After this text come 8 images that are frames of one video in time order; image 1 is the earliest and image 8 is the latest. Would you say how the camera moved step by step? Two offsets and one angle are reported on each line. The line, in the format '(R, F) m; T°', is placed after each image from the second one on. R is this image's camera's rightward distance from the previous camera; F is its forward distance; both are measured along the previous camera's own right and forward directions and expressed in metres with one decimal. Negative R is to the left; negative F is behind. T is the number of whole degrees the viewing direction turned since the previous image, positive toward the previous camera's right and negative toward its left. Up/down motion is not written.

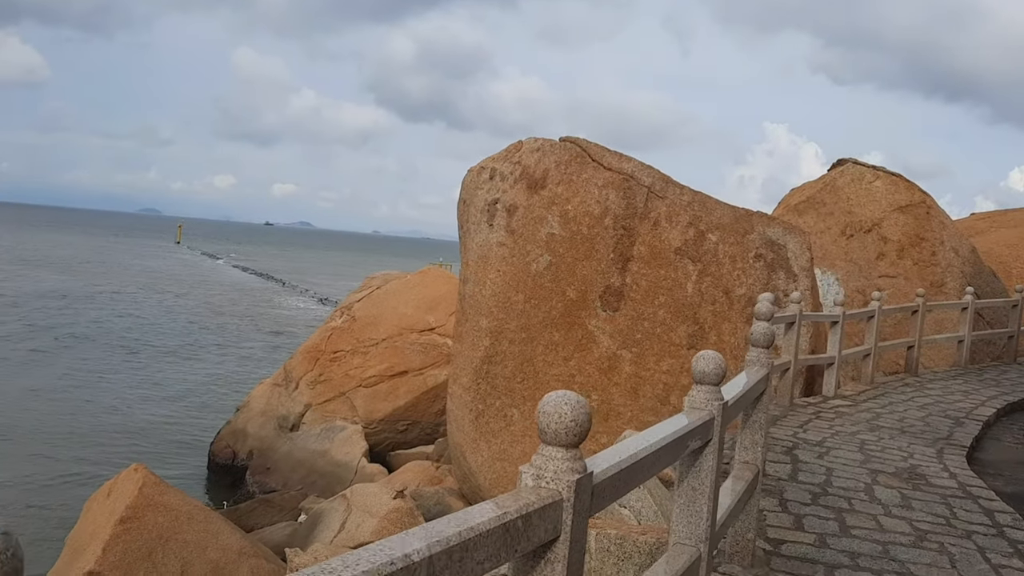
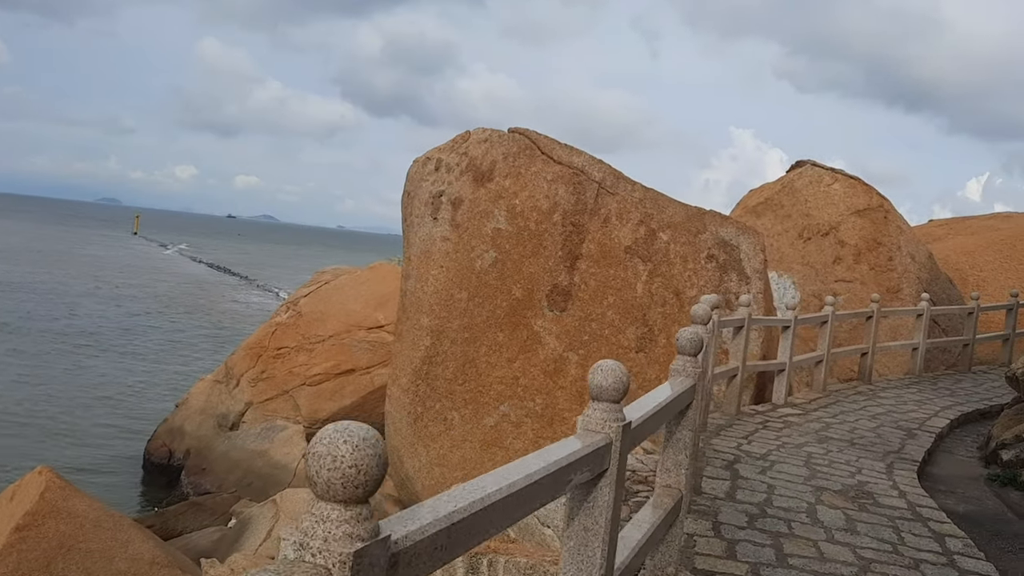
(+0.3, +0.5) m; +2°
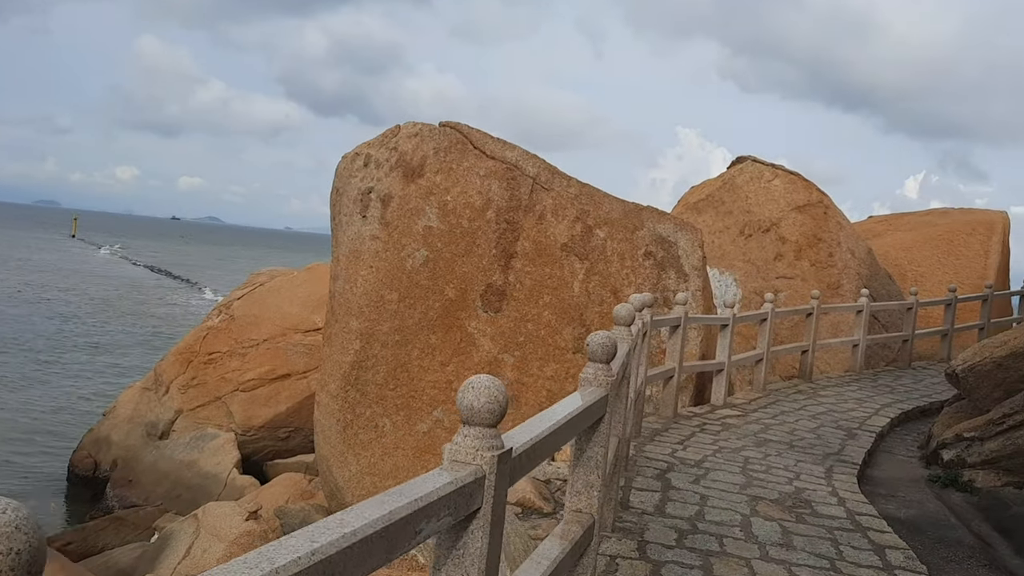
(+0.2, +0.4) m; +3°
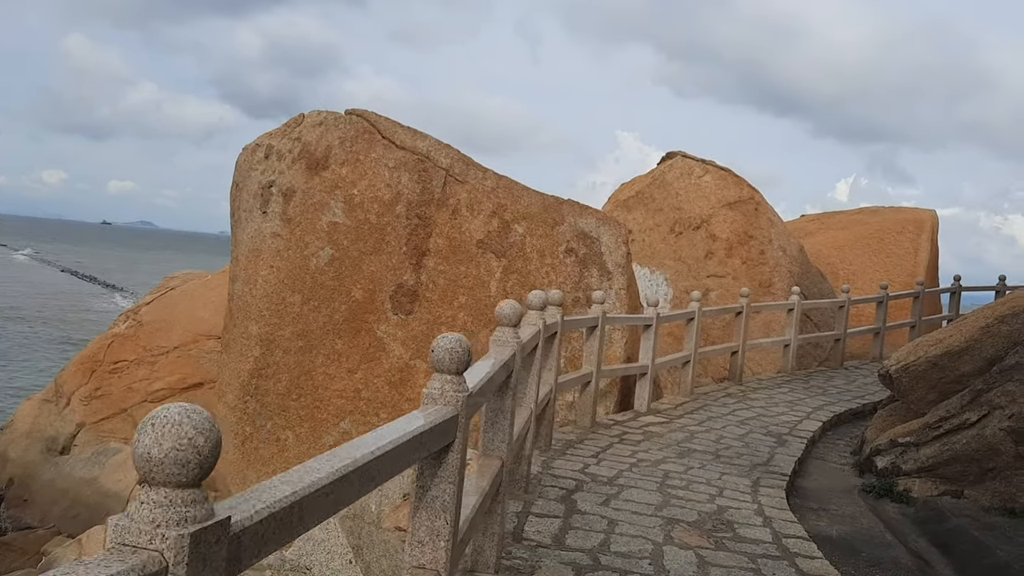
(+0.3, +0.7) m; +4°
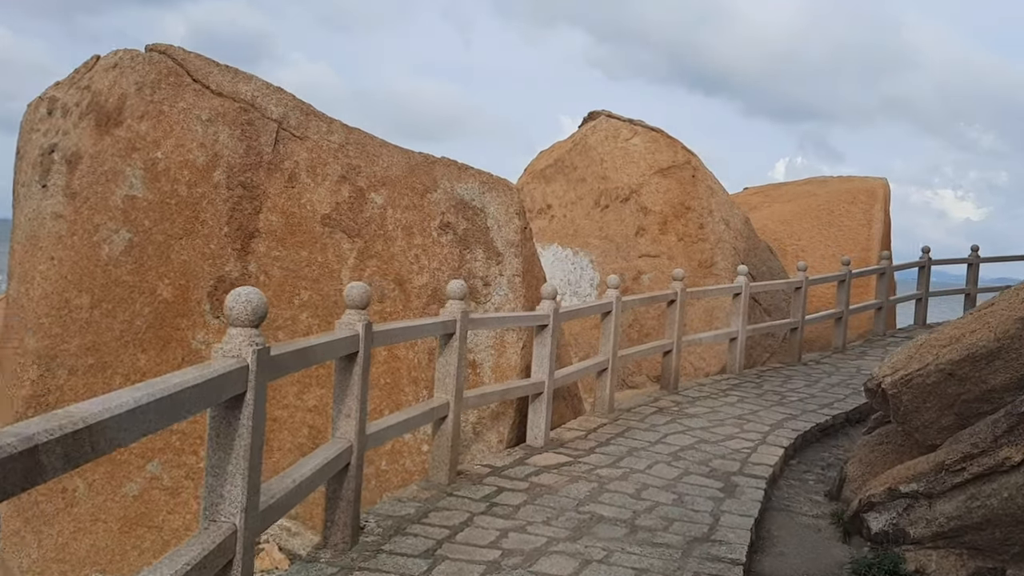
(+0.7, +2.4) m; +3°
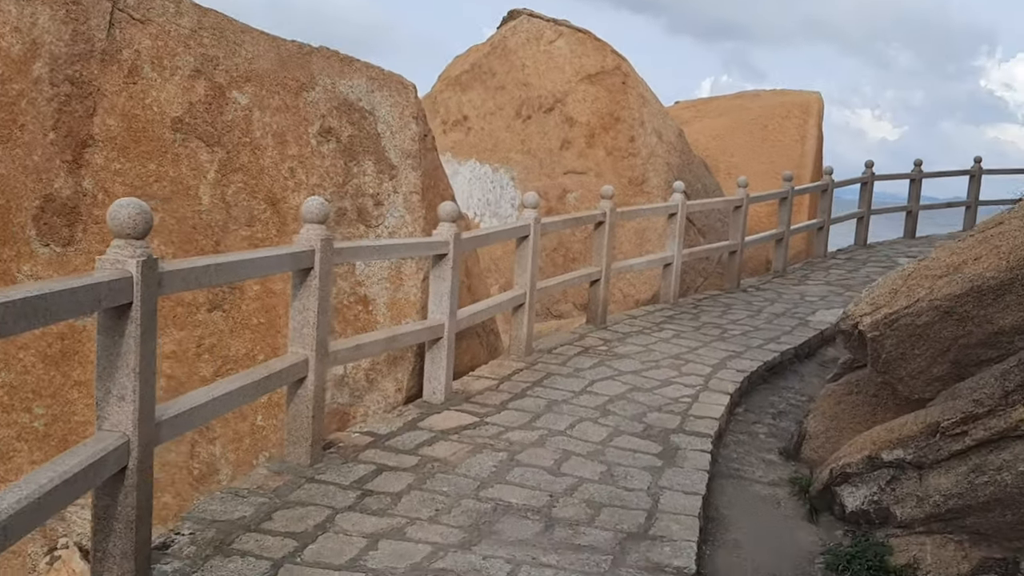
(+0.2, +1.2) m; +5°
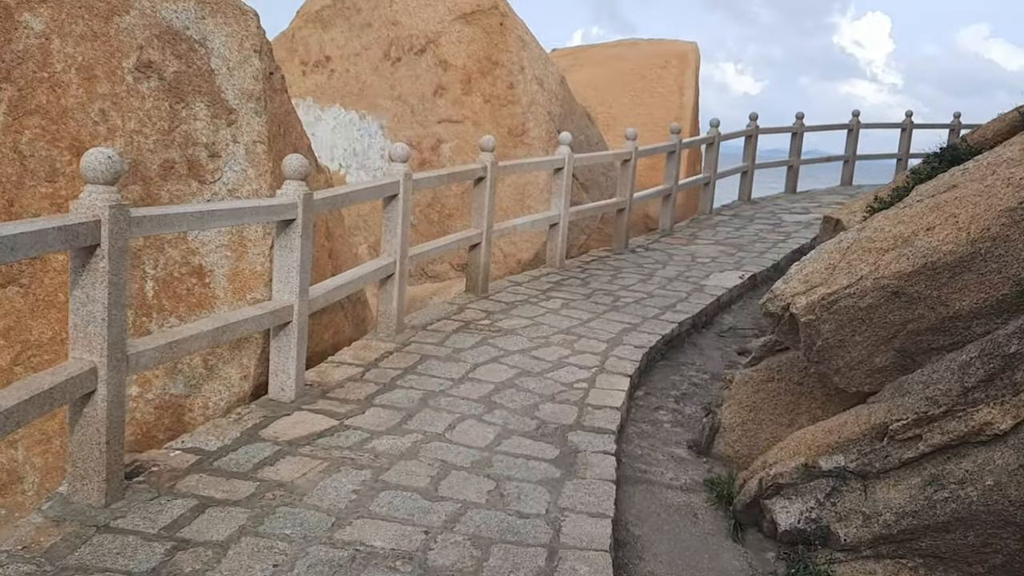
(0.0, +0.8) m; +8°
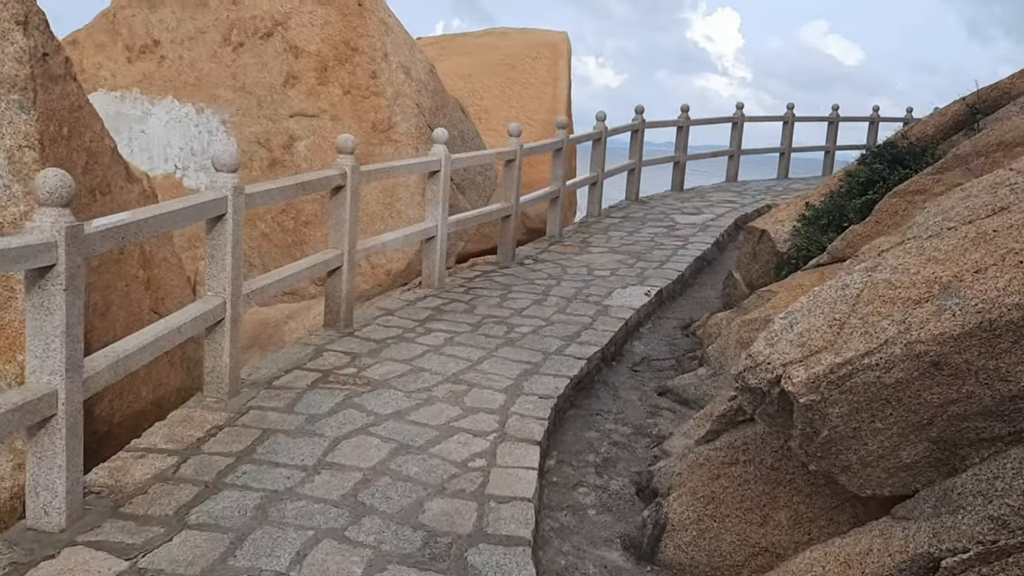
(0.0, +1.1) m; +8°
